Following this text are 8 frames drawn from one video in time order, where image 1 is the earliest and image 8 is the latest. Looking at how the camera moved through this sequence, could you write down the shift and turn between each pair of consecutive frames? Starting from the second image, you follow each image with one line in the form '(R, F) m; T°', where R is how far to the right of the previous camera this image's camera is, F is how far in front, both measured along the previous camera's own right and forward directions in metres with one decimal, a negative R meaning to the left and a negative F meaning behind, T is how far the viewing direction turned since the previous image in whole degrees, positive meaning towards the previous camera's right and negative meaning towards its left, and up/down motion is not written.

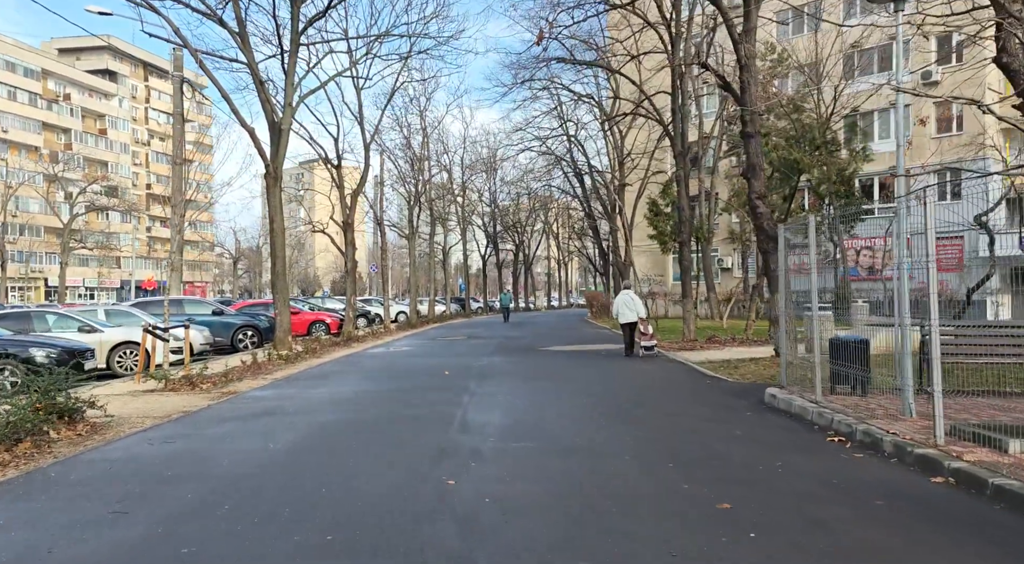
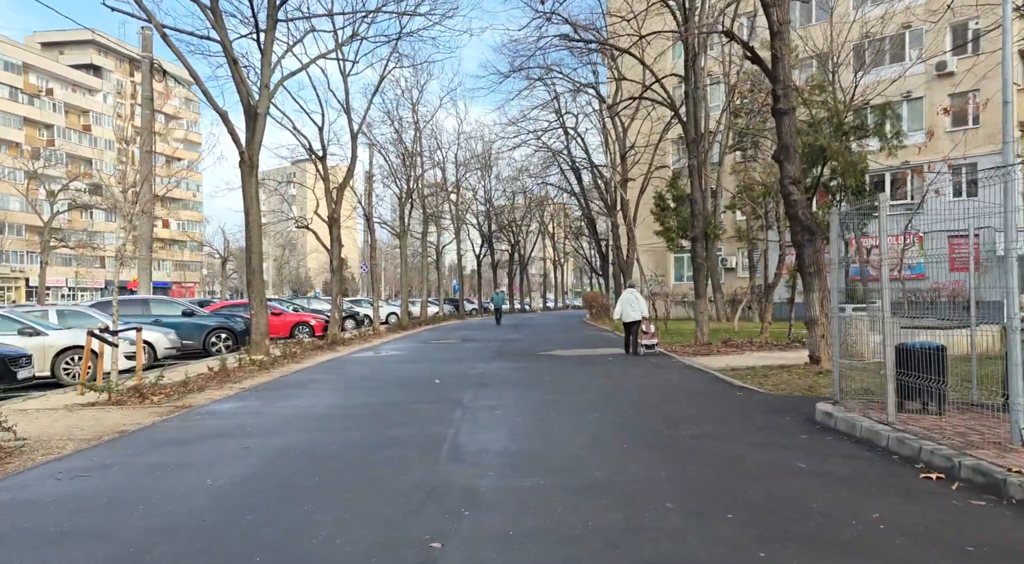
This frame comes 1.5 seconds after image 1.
(-0.1, +1.4) m; +1°
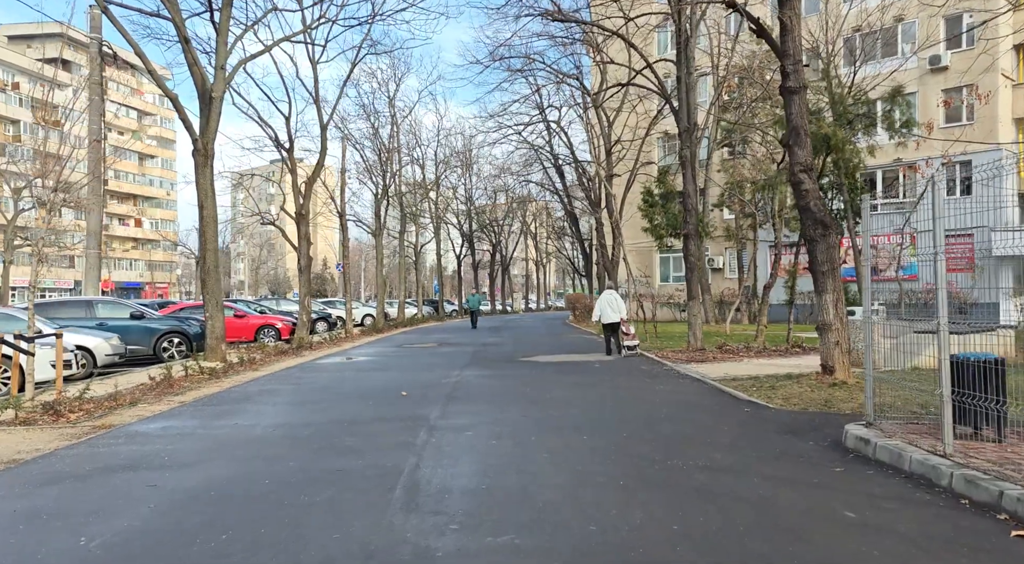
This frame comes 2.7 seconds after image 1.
(+0.1, +1.2) m; +2°
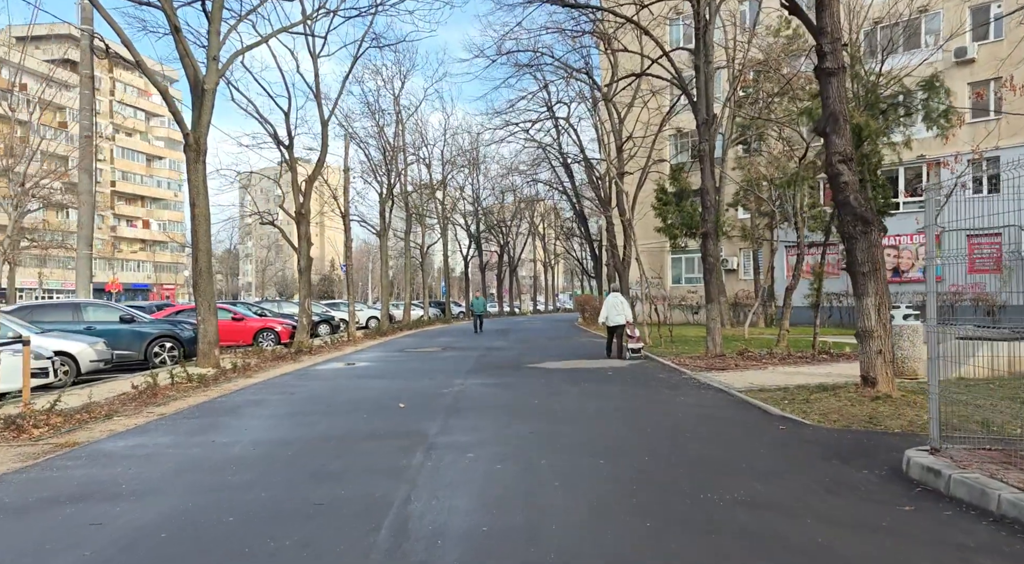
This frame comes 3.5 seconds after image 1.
(0.0, +0.8) m; -1°
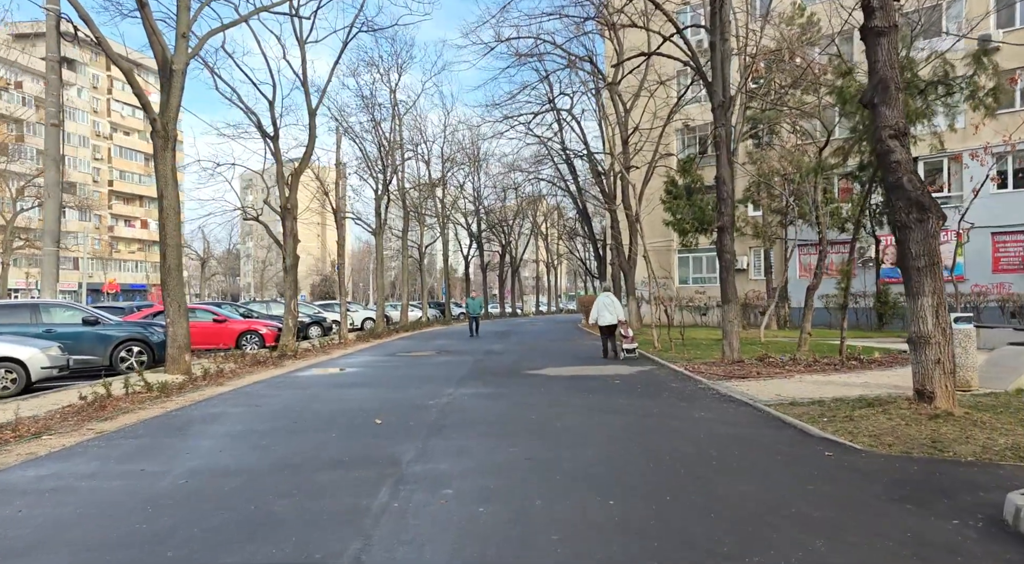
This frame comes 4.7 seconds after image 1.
(+0.1, +1.2) m; 0°
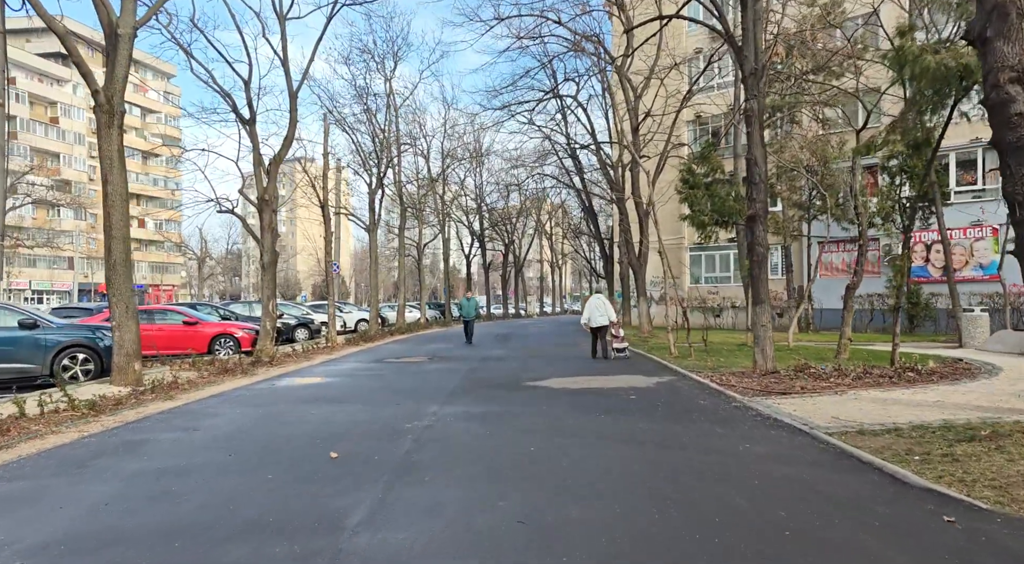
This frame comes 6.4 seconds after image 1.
(+0.1, +1.7) m; 0°
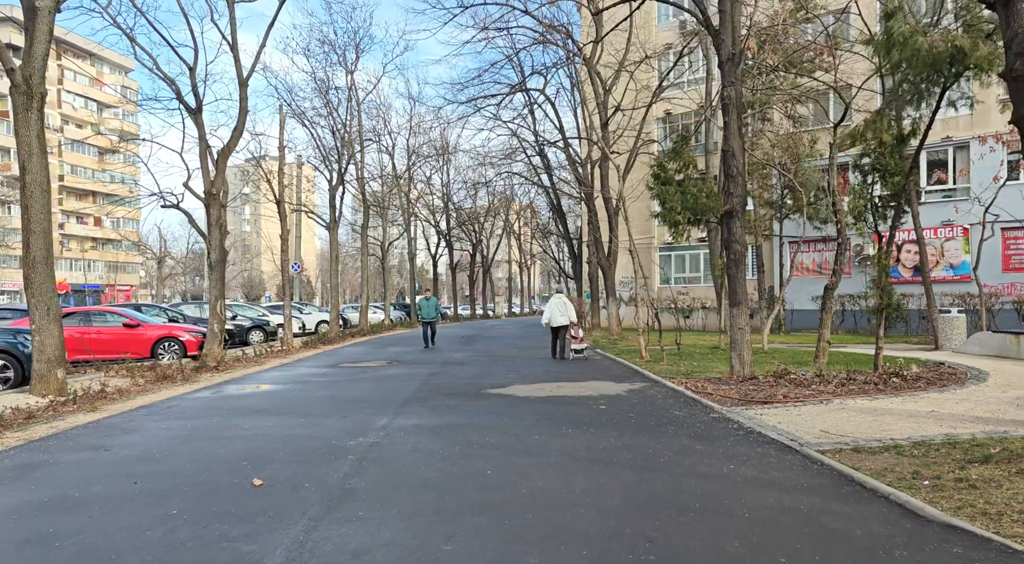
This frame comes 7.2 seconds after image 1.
(+0.1, +0.8) m; +3°
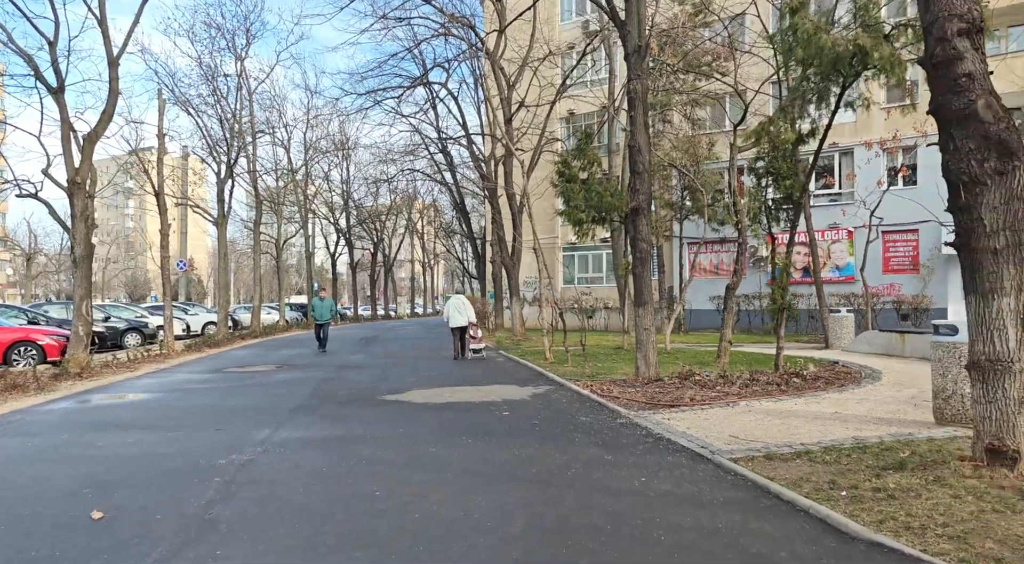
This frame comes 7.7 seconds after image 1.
(+0.1, +0.7) m; +8°
